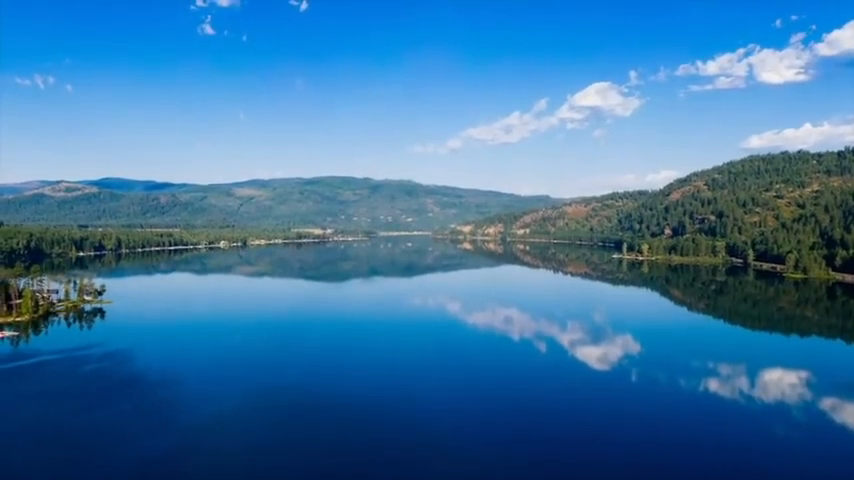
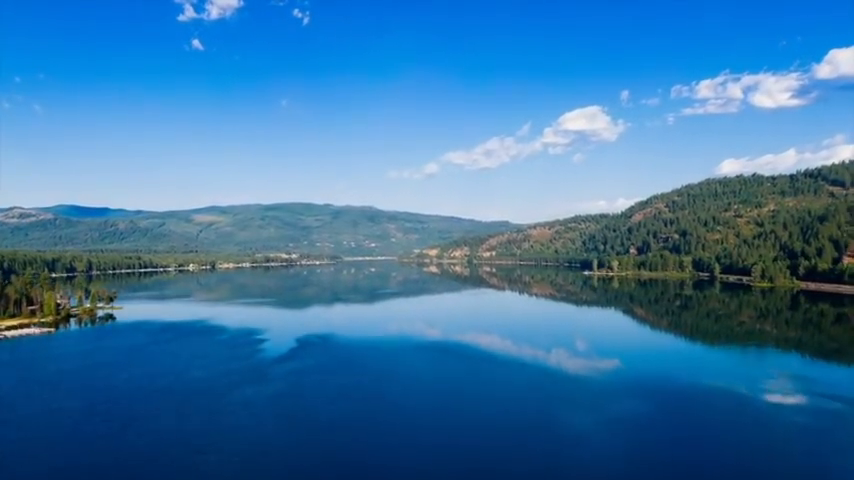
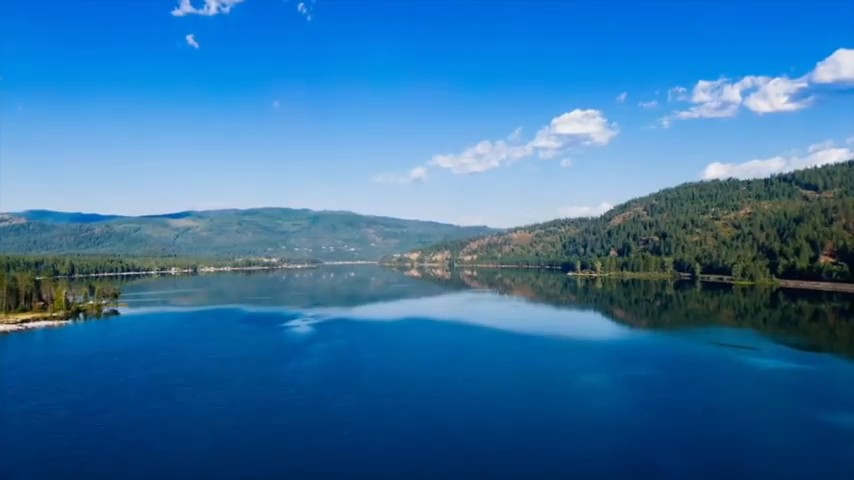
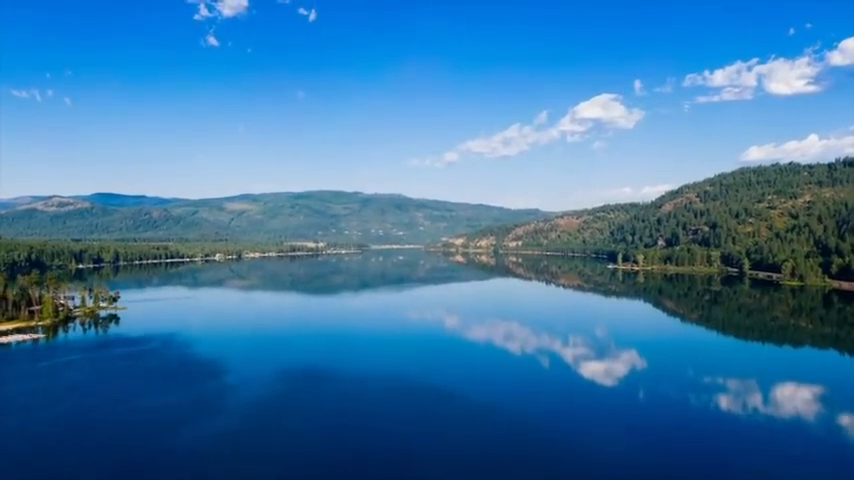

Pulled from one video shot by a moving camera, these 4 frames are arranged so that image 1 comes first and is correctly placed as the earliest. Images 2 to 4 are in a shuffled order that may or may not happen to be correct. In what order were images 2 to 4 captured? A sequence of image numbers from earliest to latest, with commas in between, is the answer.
4, 2, 3
